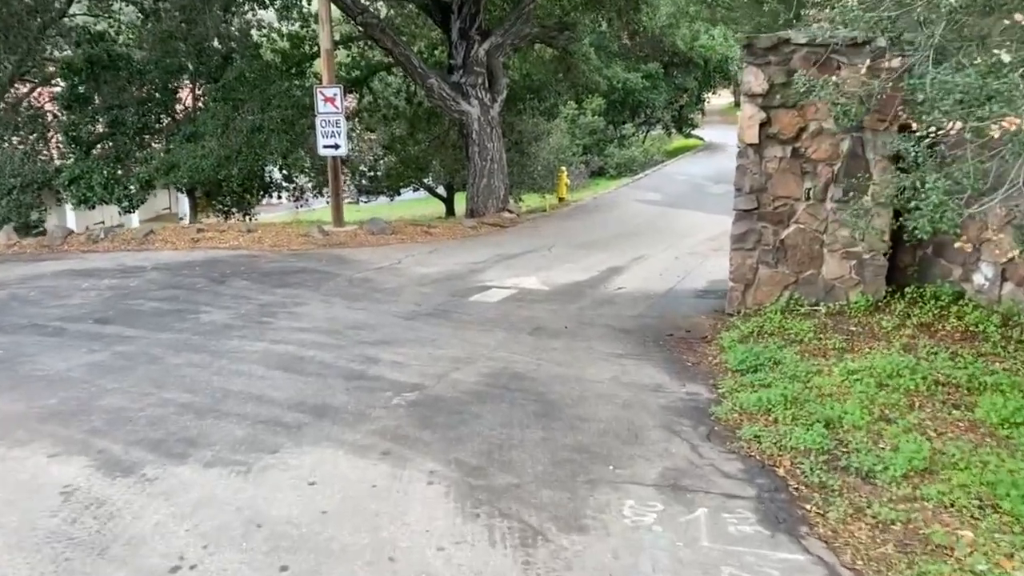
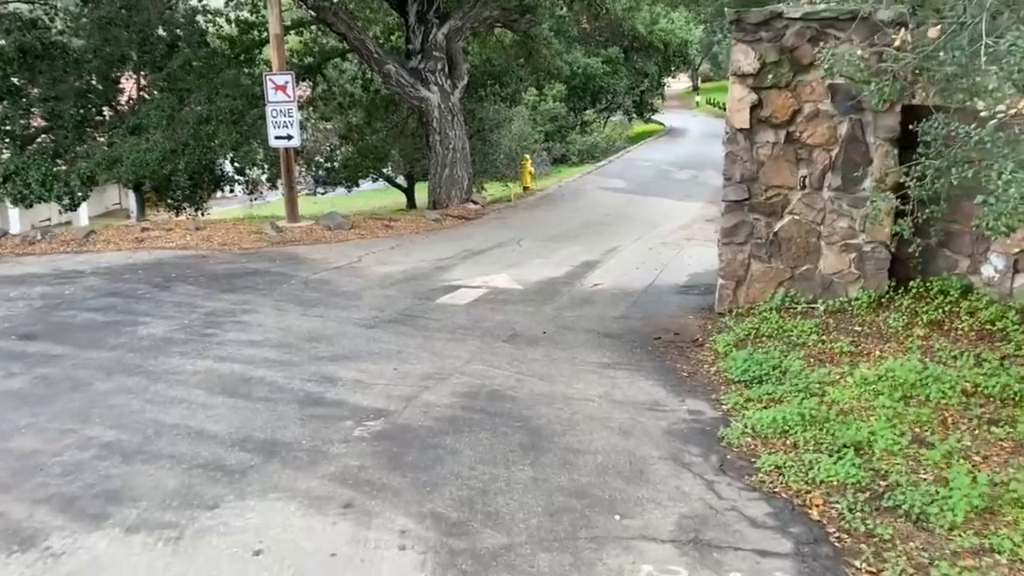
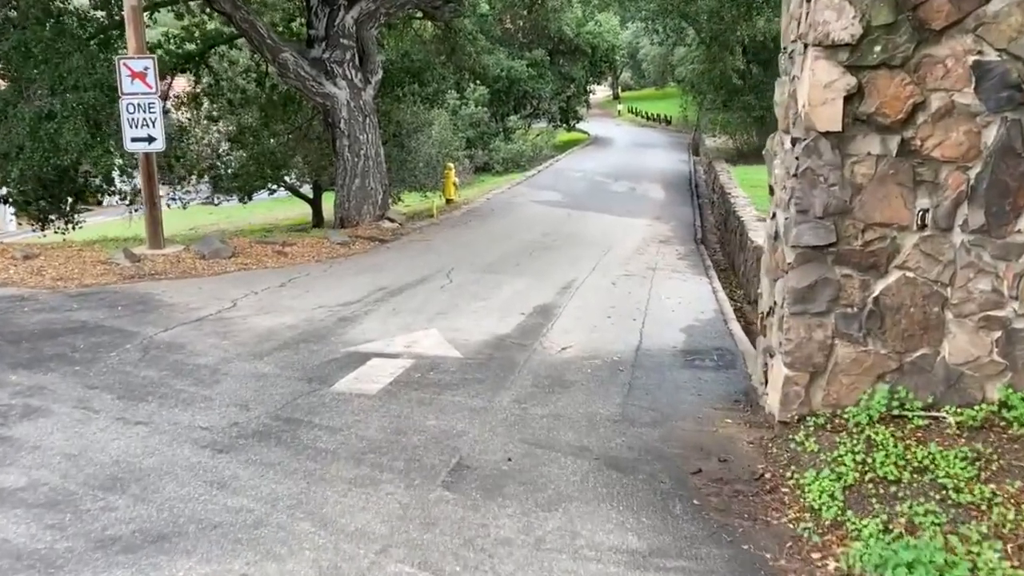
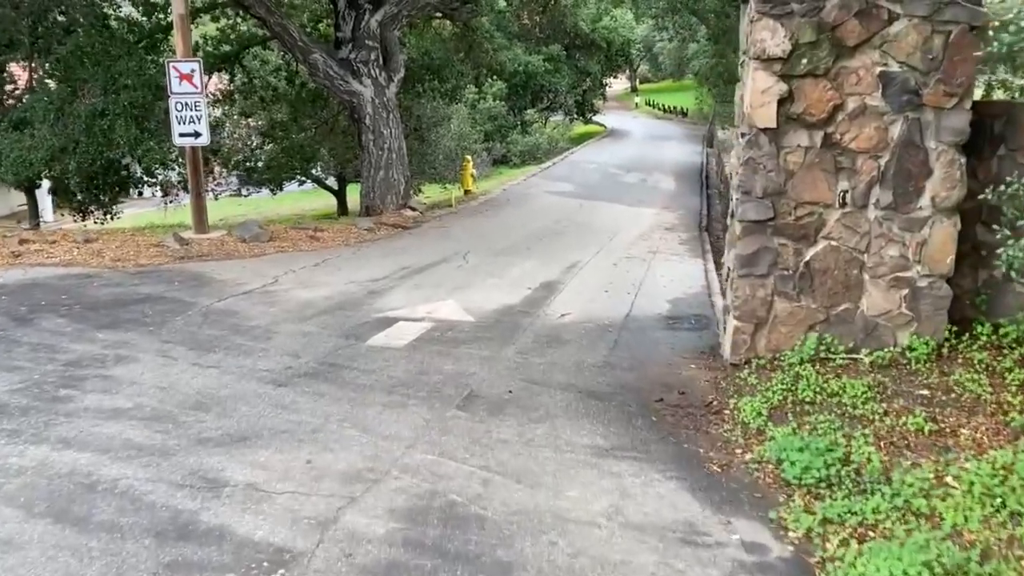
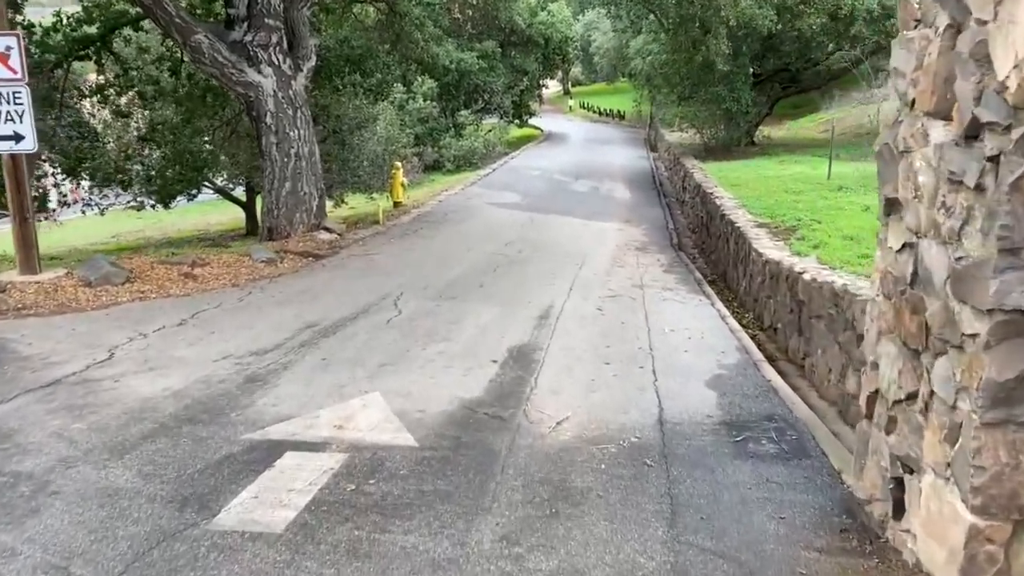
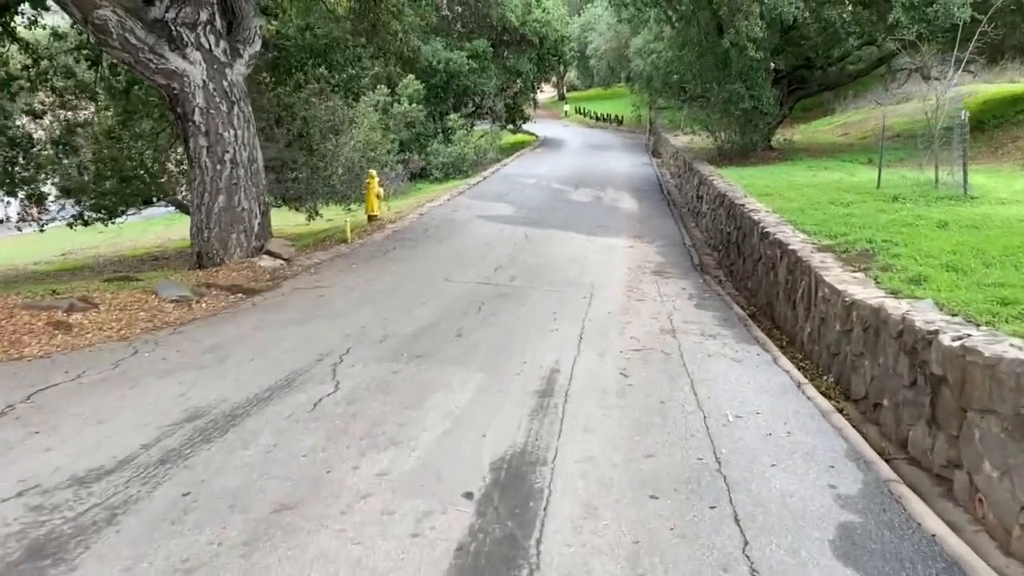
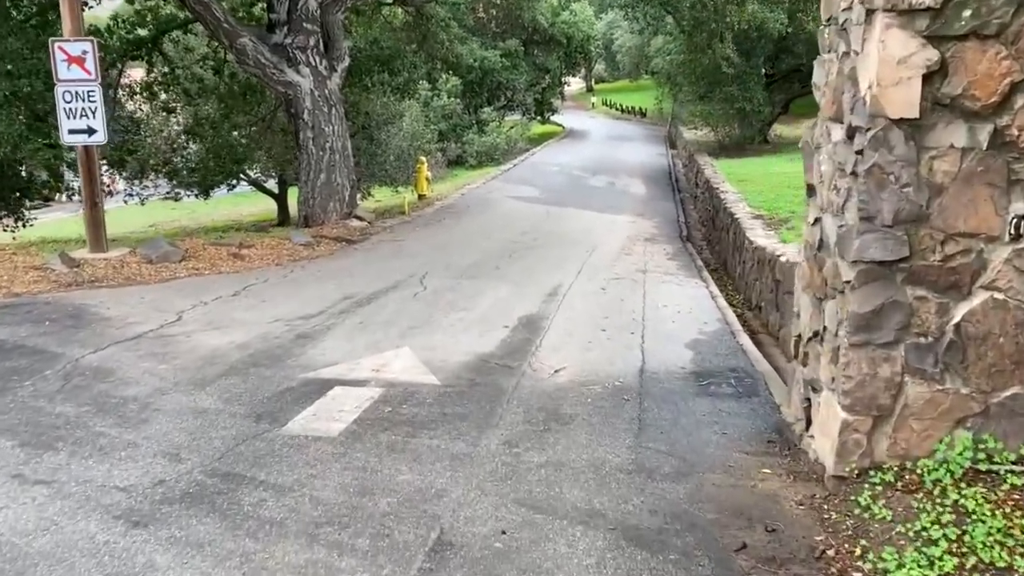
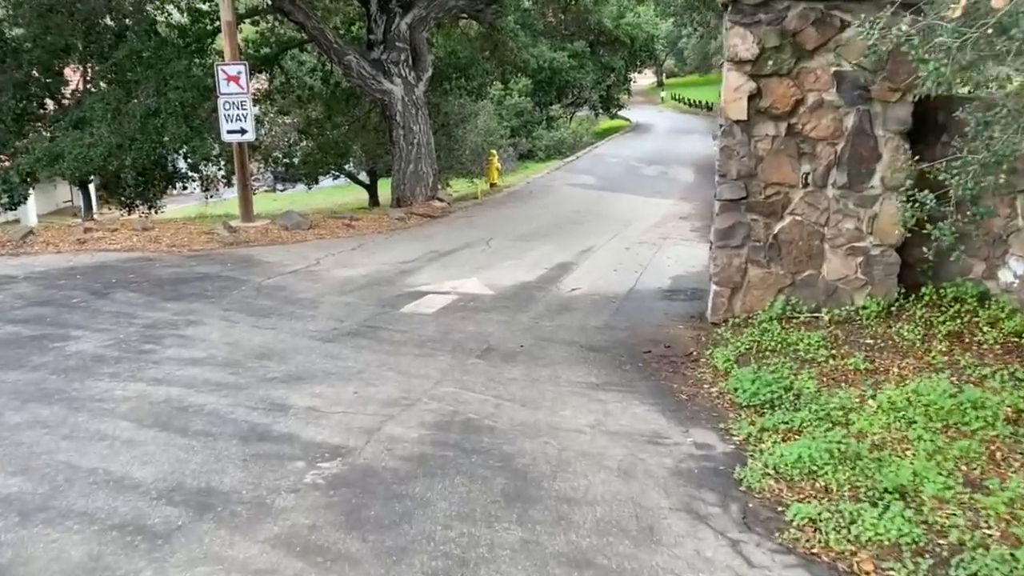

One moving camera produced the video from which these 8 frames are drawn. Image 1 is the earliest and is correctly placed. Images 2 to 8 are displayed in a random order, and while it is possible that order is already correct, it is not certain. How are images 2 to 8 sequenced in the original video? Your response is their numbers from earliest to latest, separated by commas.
2, 8, 4, 3, 7, 5, 6
